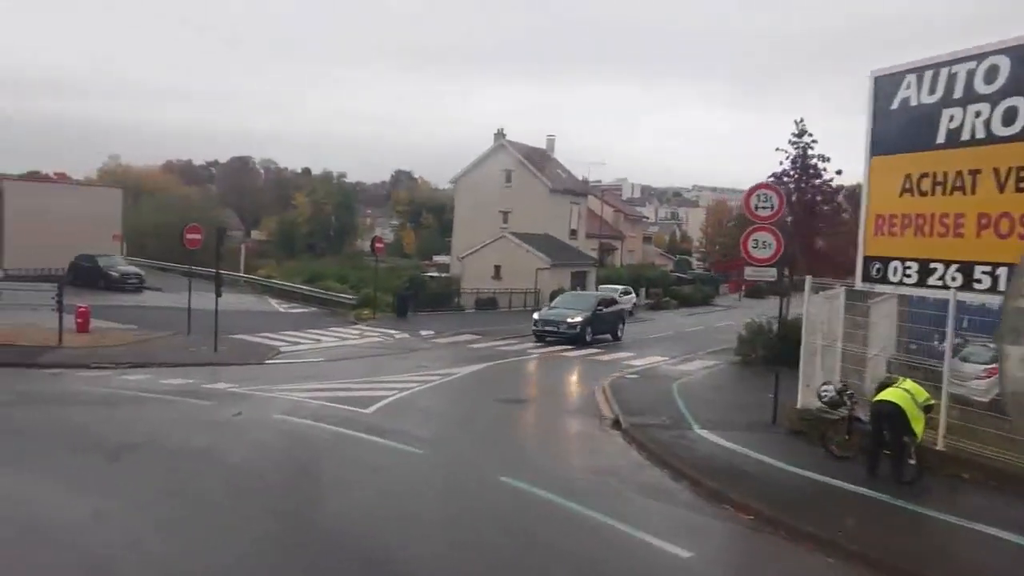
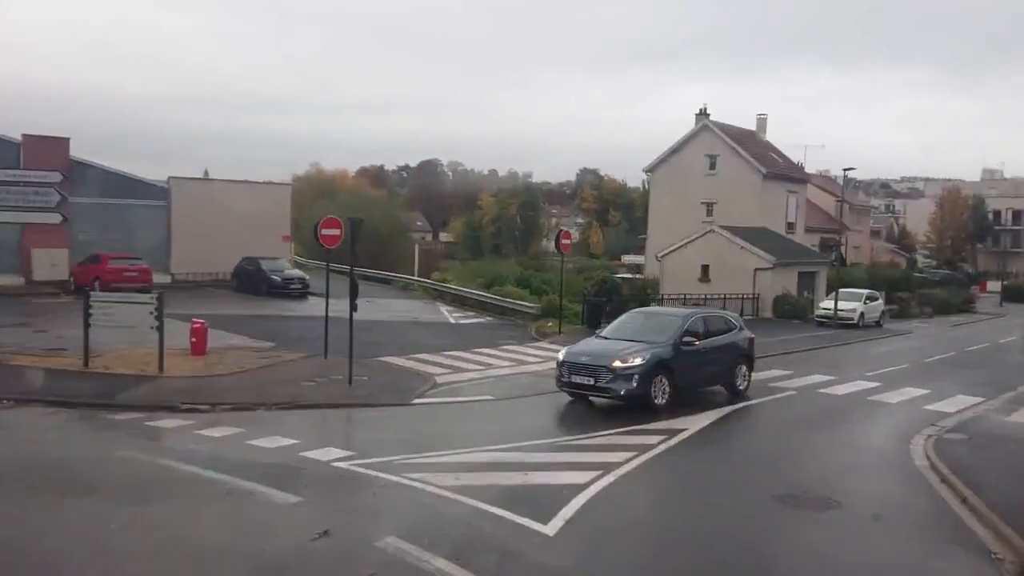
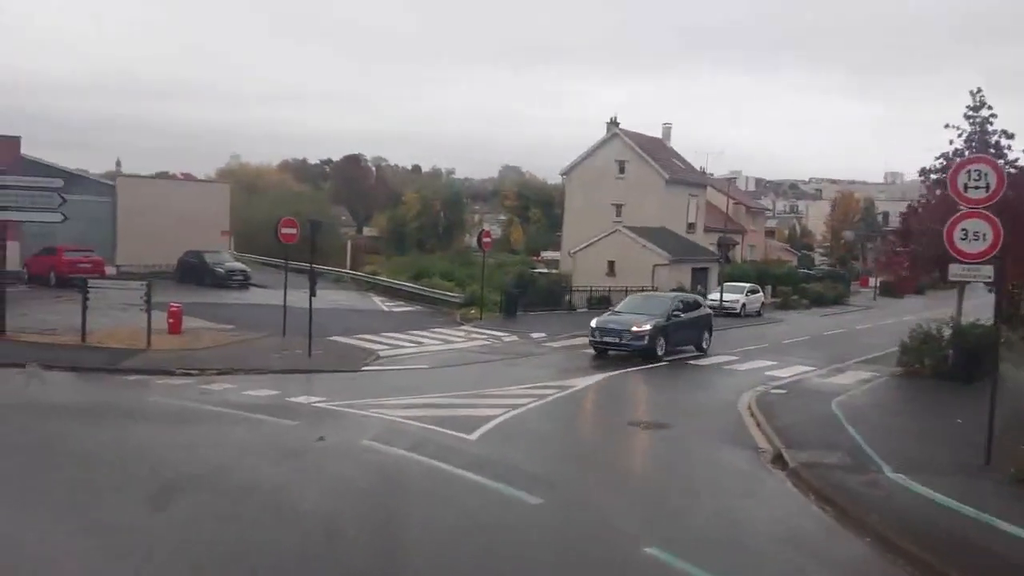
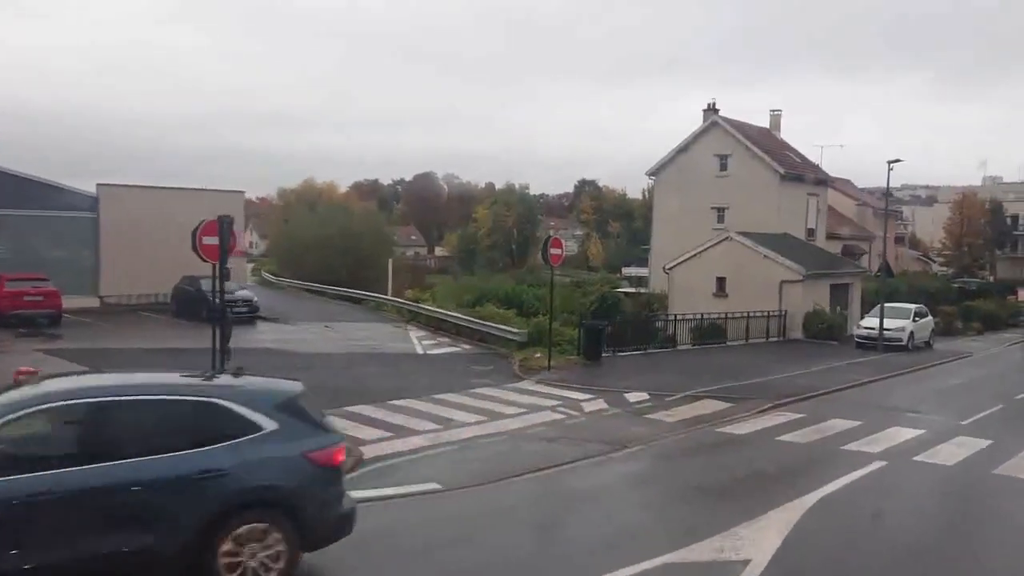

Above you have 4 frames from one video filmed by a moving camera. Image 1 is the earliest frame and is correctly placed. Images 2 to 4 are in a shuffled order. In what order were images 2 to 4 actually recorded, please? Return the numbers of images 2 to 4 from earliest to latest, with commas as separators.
3, 2, 4
